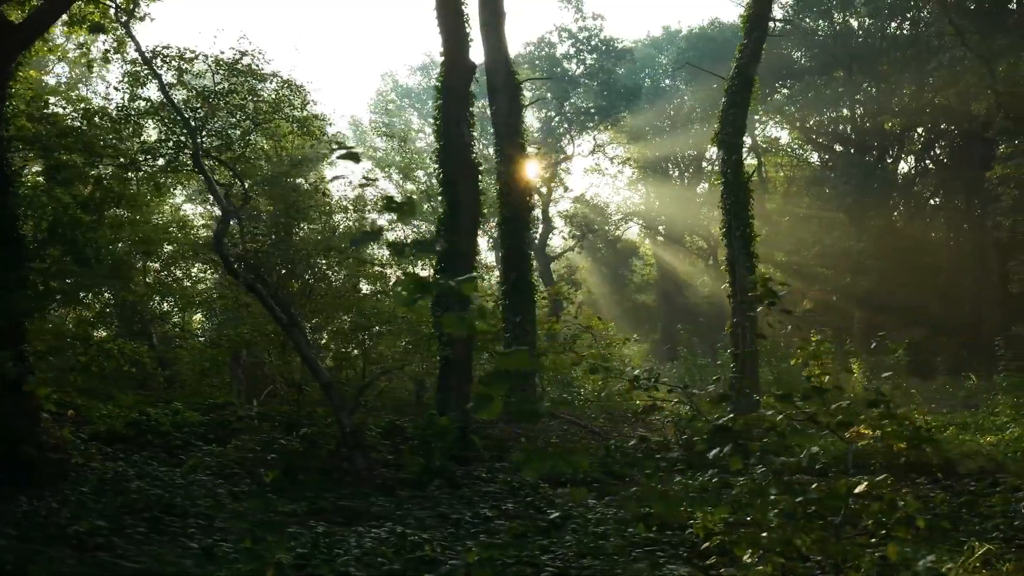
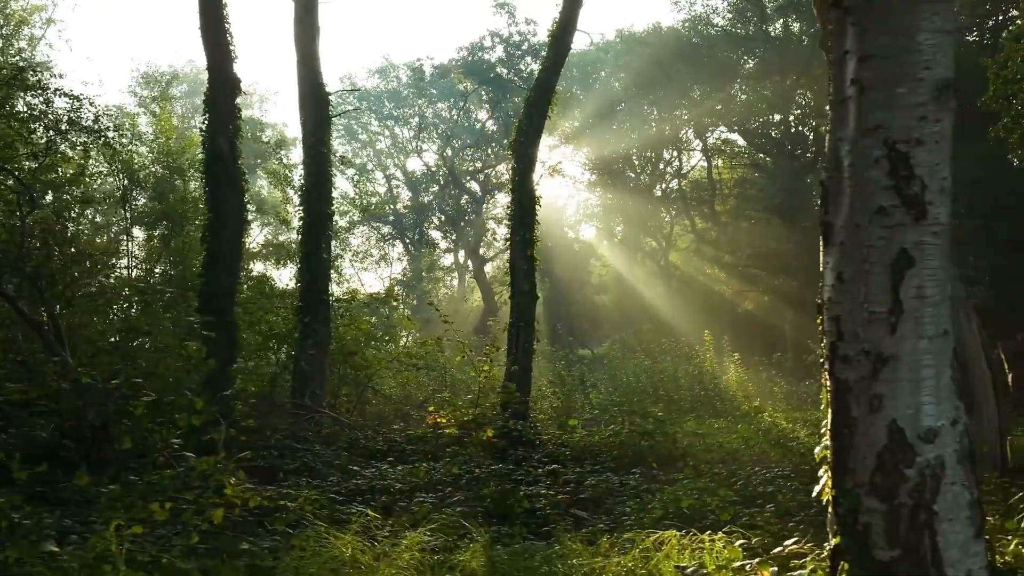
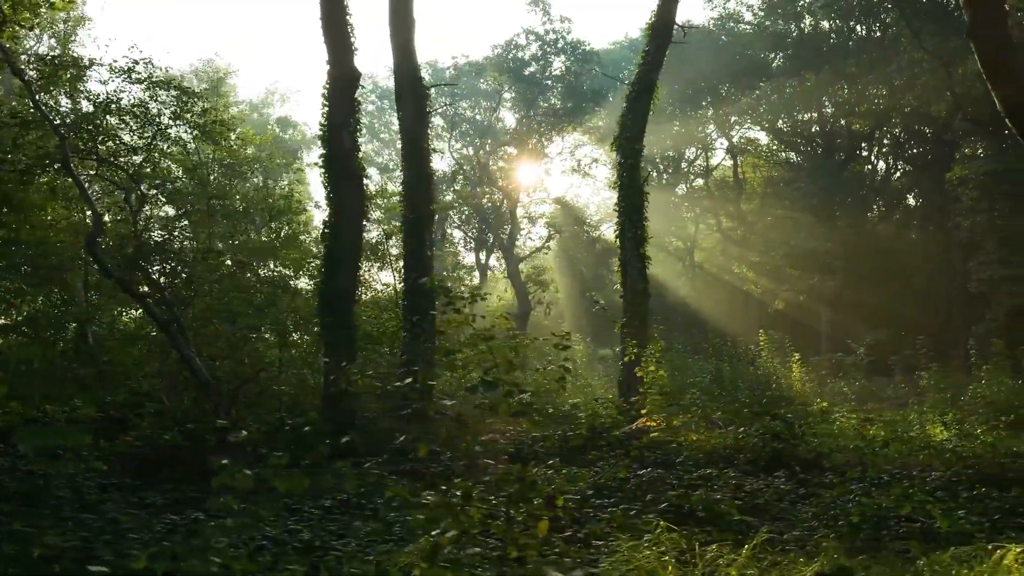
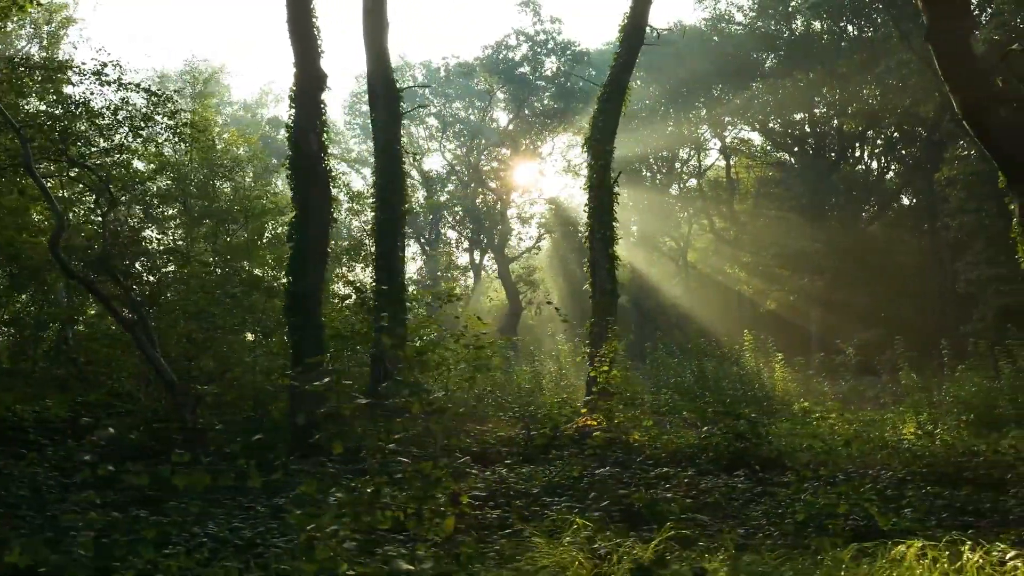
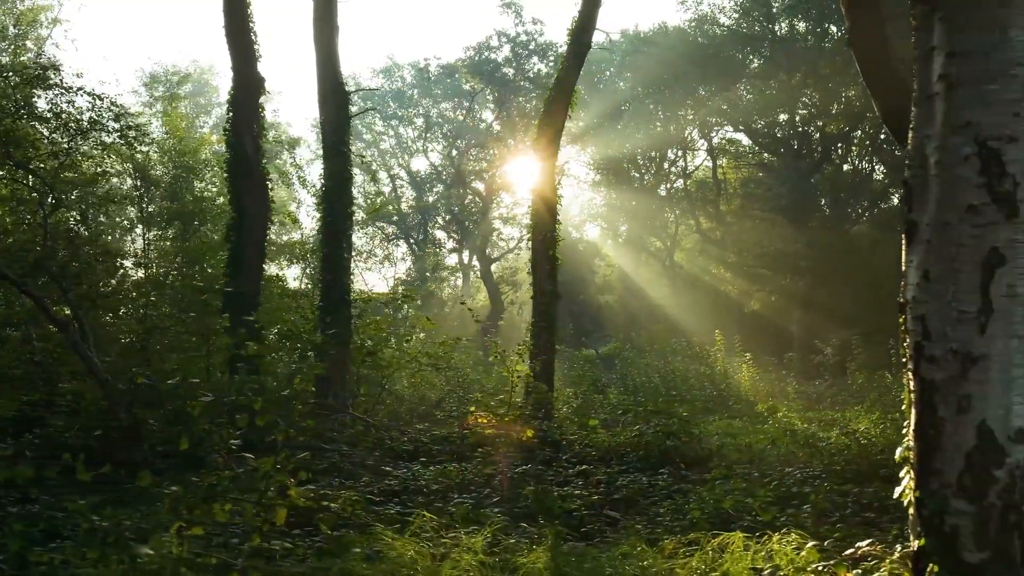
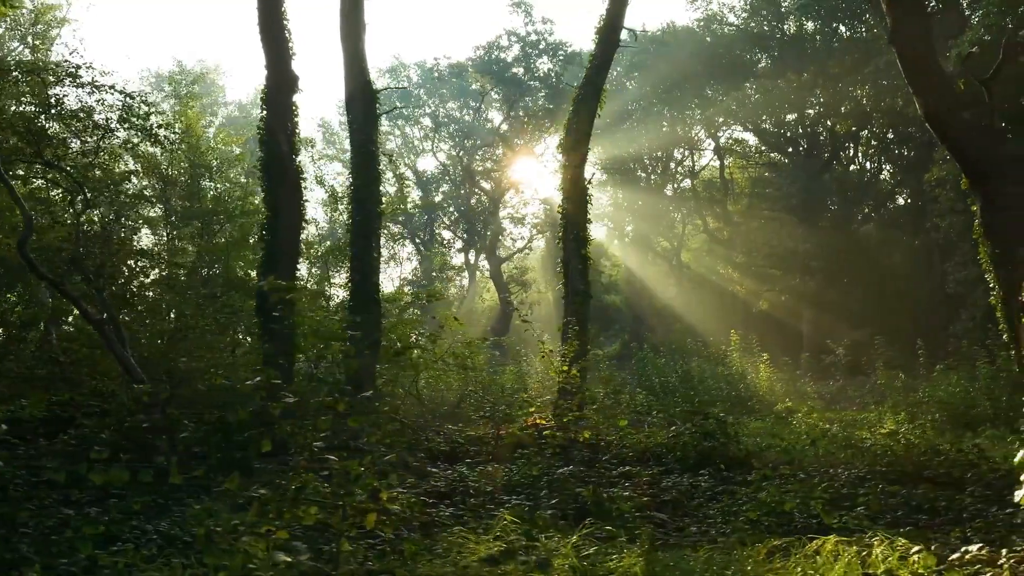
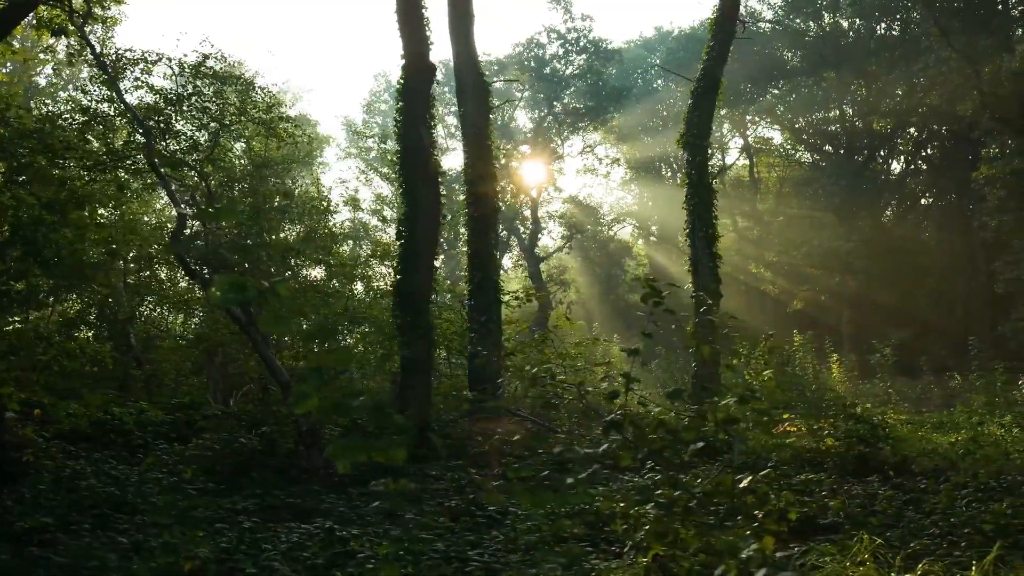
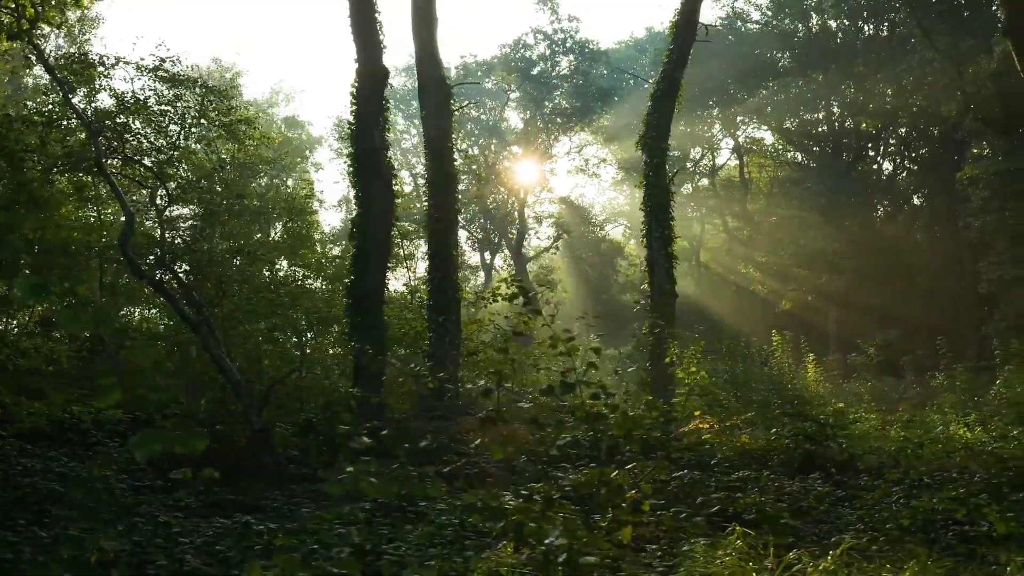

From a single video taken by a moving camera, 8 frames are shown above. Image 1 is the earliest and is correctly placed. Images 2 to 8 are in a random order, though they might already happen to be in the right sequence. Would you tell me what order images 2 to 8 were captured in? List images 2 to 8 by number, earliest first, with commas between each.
7, 8, 3, 4, 6, 5, 2
